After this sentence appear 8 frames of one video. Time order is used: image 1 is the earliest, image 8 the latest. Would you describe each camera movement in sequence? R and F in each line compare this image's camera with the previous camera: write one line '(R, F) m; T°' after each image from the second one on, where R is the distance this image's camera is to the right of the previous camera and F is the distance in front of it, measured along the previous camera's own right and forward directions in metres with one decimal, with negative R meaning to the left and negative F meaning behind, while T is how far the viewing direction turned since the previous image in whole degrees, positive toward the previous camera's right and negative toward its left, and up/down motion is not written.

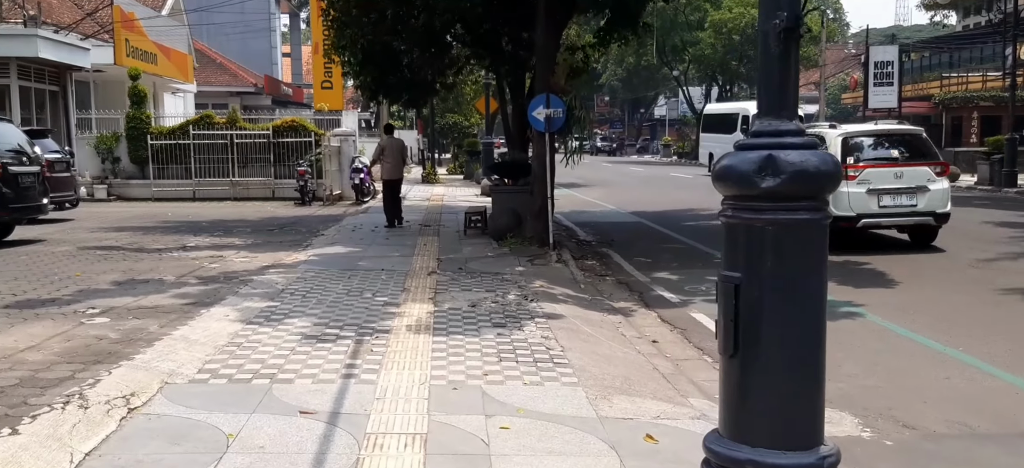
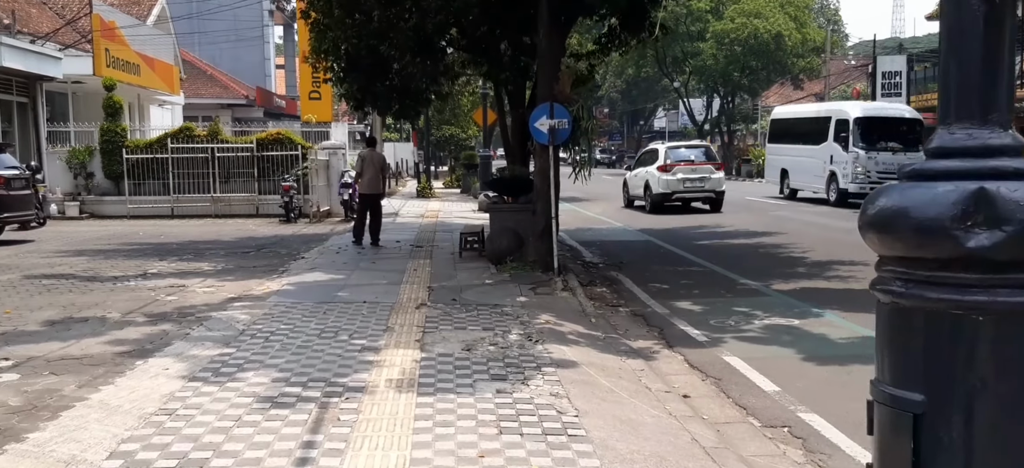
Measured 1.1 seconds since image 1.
(0.0, +1.3) m; 0°
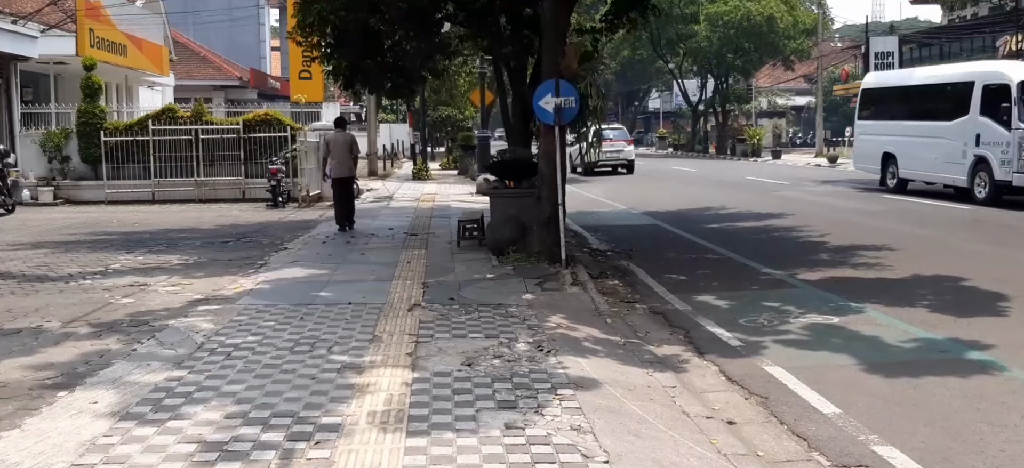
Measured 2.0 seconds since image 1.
(-0.1, +1.2) m; 0°
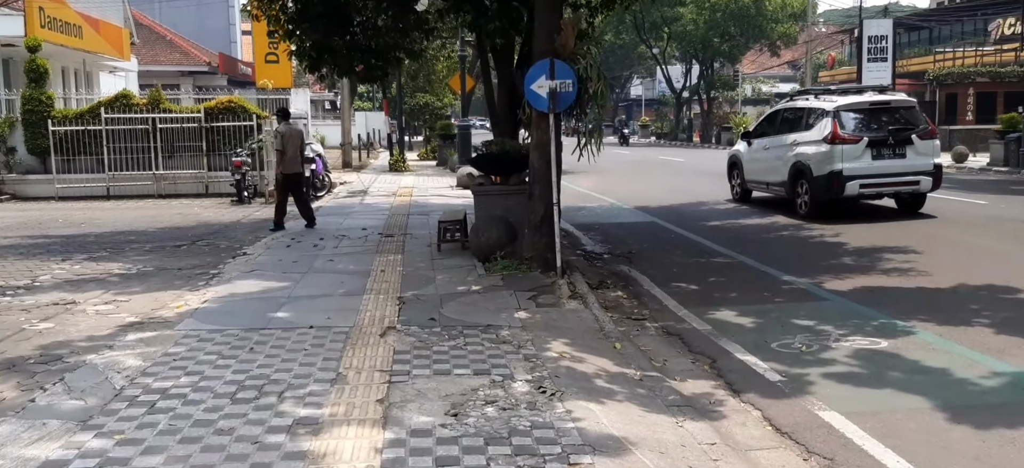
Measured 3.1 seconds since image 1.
(-0.1, +1.3) m; +1°
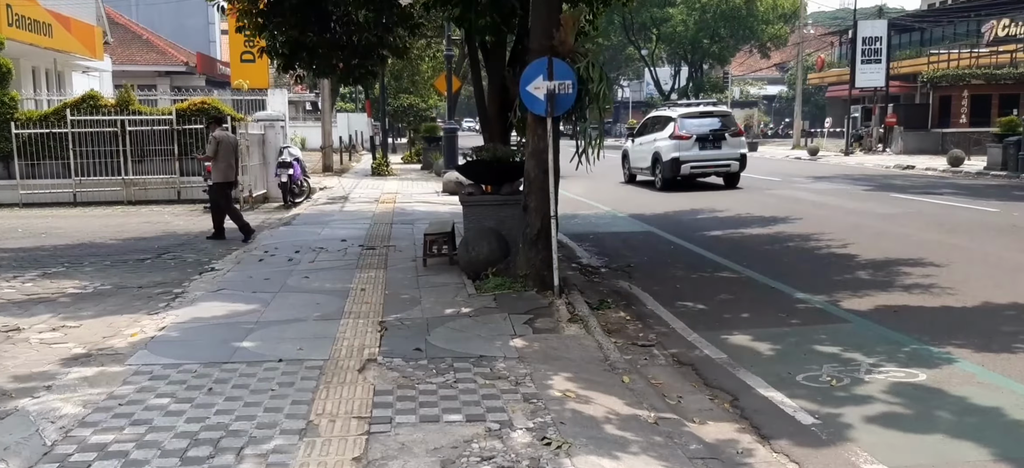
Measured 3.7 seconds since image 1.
(-0.1, +0.8) m; +1°
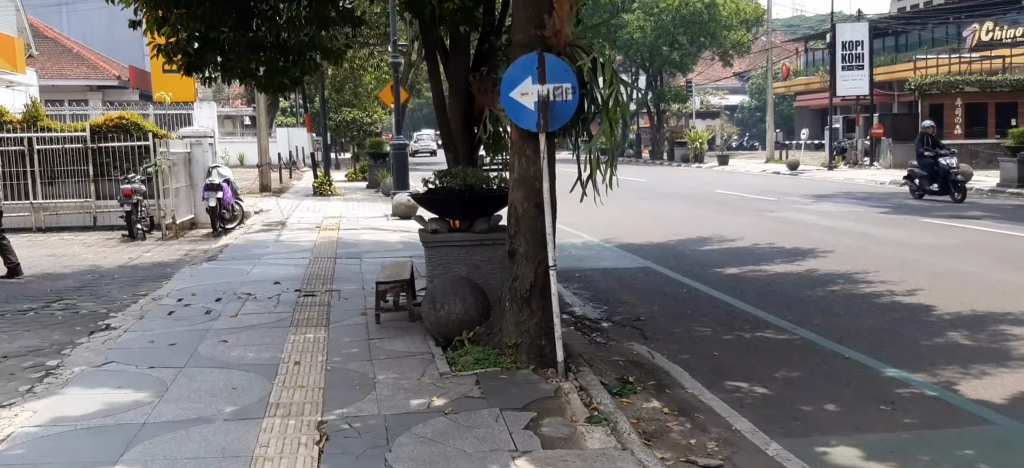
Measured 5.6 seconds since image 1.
(-0.2, +2.3) m; +3°
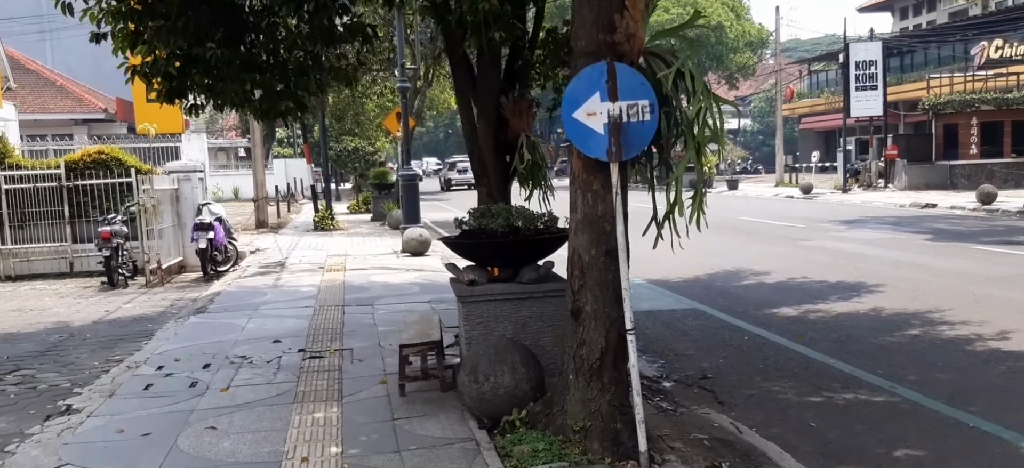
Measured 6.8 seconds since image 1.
(-0.4, +1.4) m; 0°
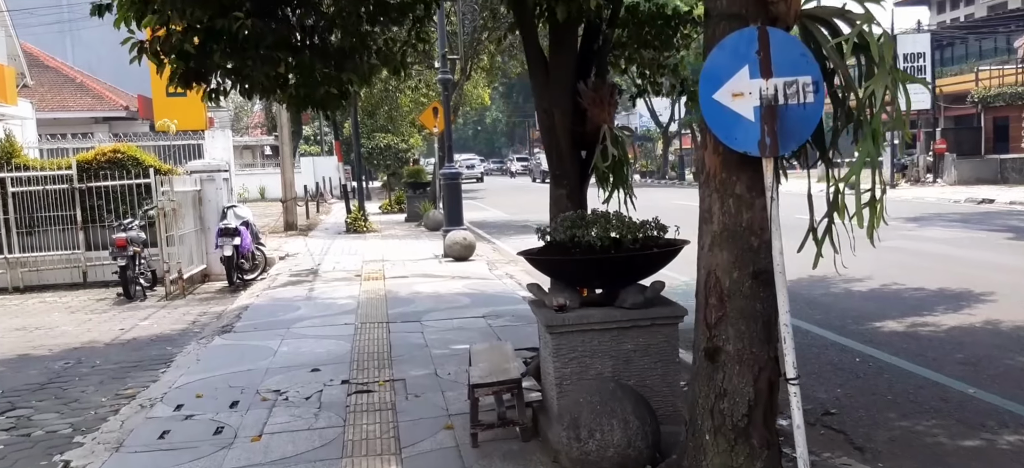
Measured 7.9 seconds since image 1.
(-0.4, +1.2) m; -1°
